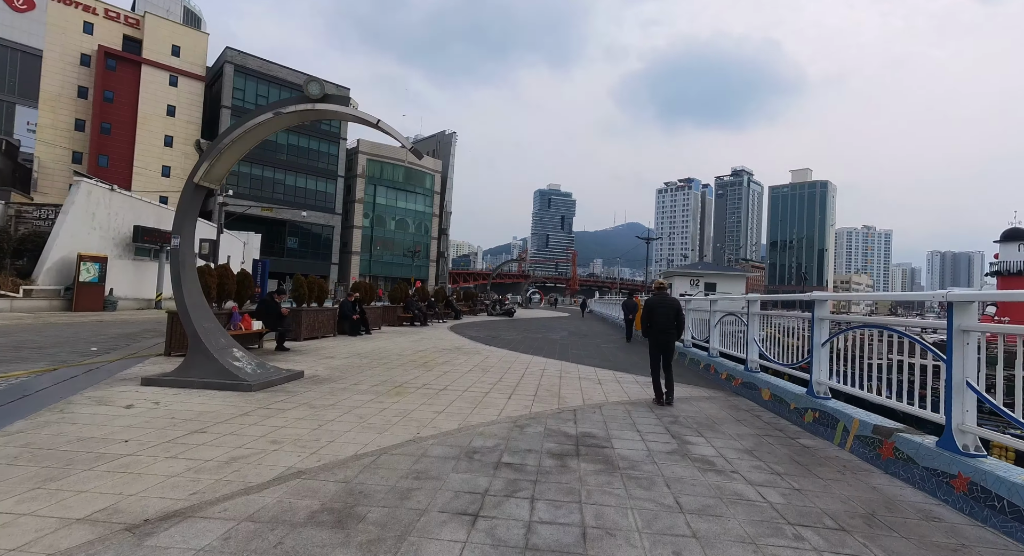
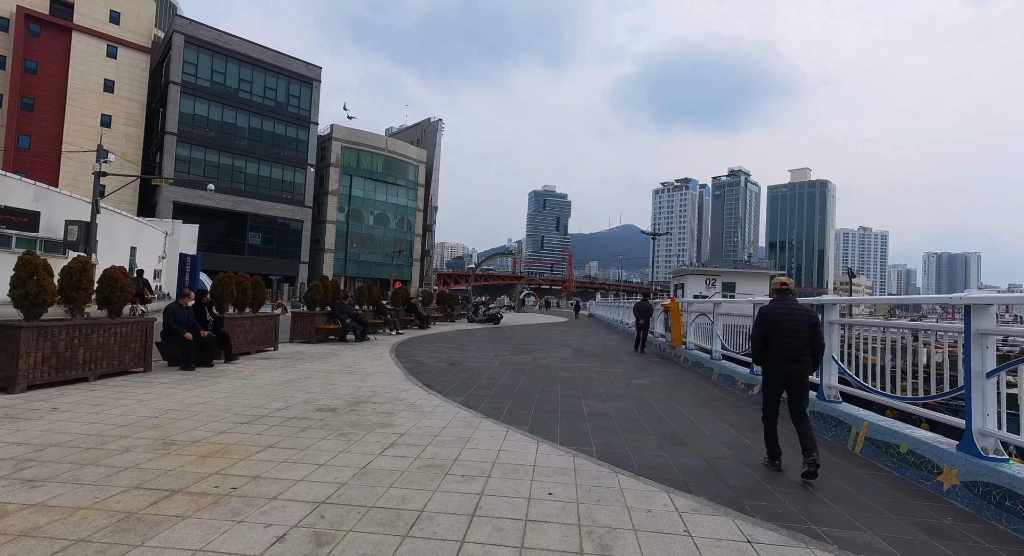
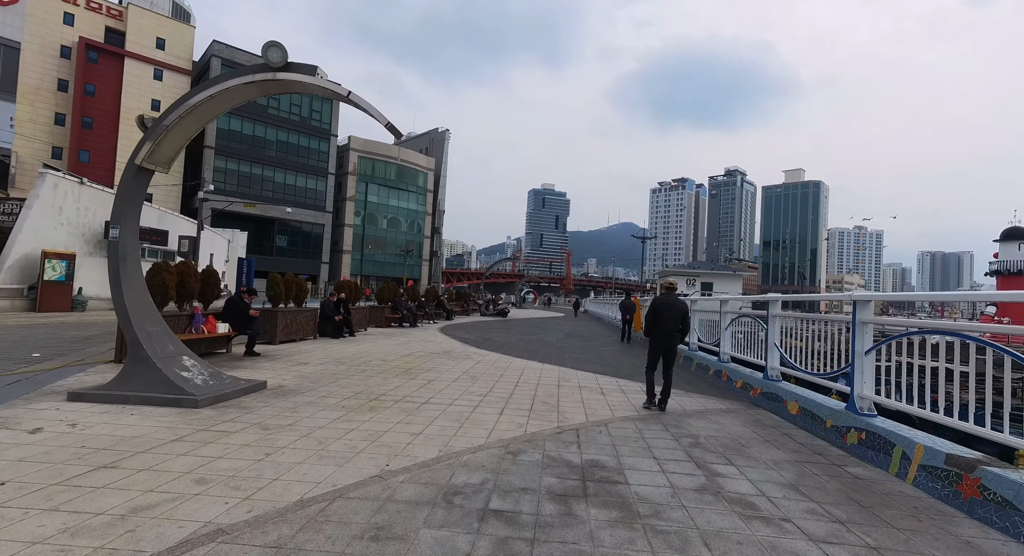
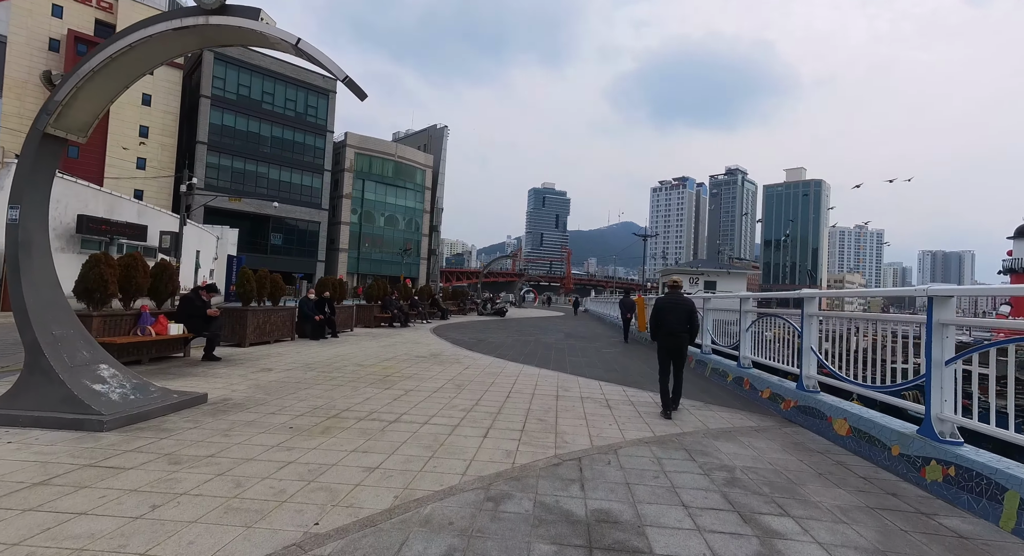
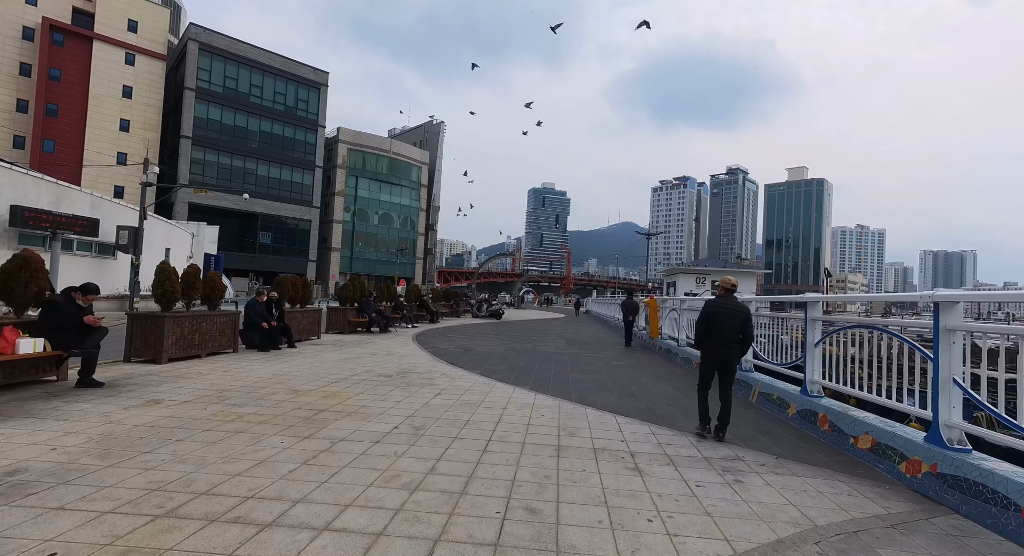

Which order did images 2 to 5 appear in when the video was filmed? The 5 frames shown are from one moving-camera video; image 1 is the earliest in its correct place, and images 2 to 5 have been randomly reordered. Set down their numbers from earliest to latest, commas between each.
3, 4, 5, 2
